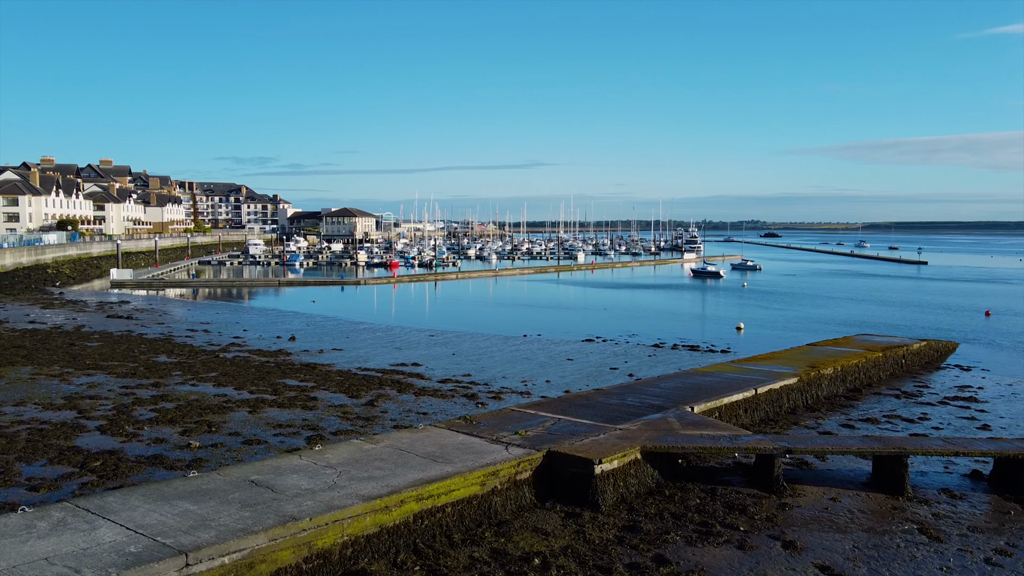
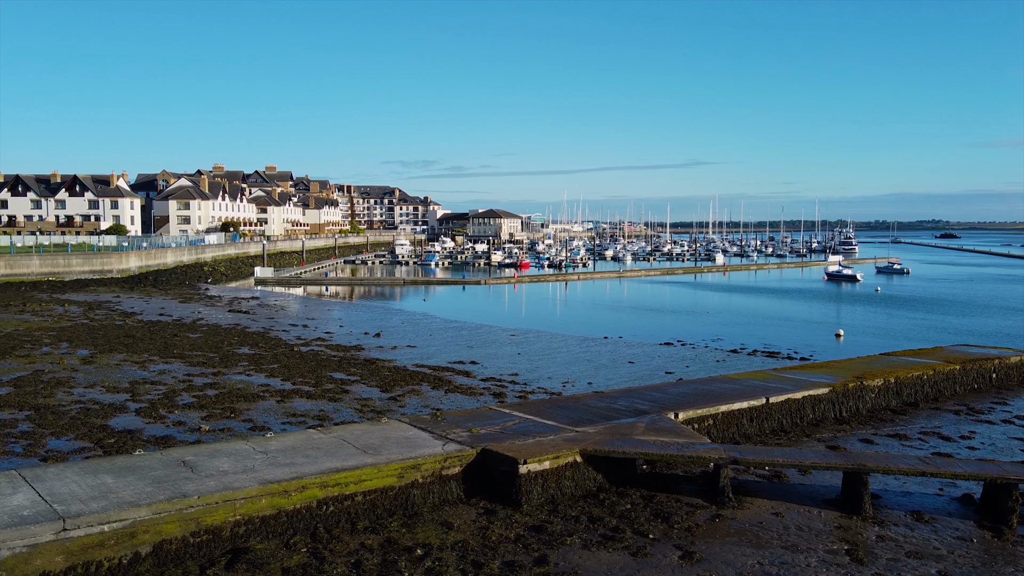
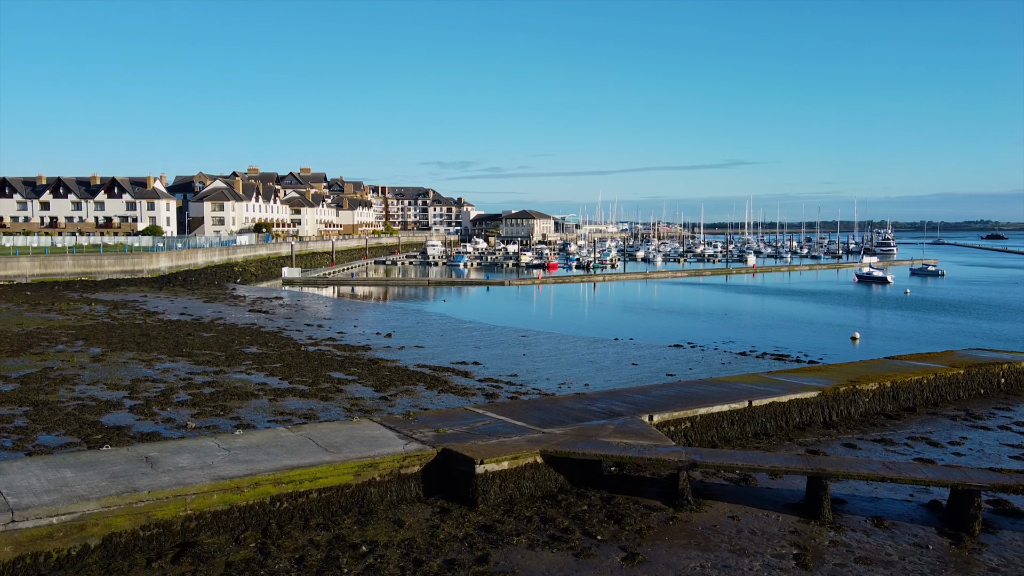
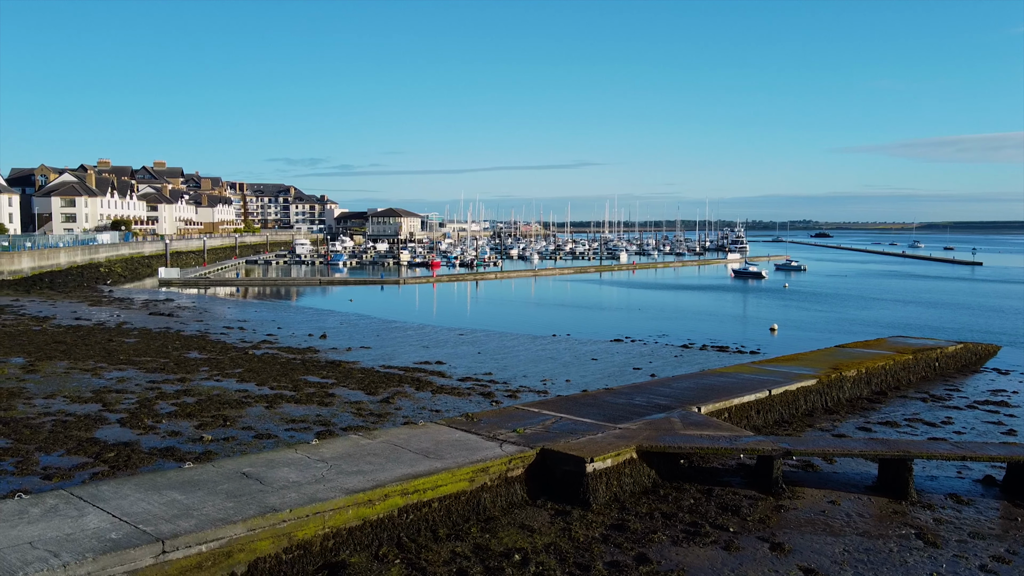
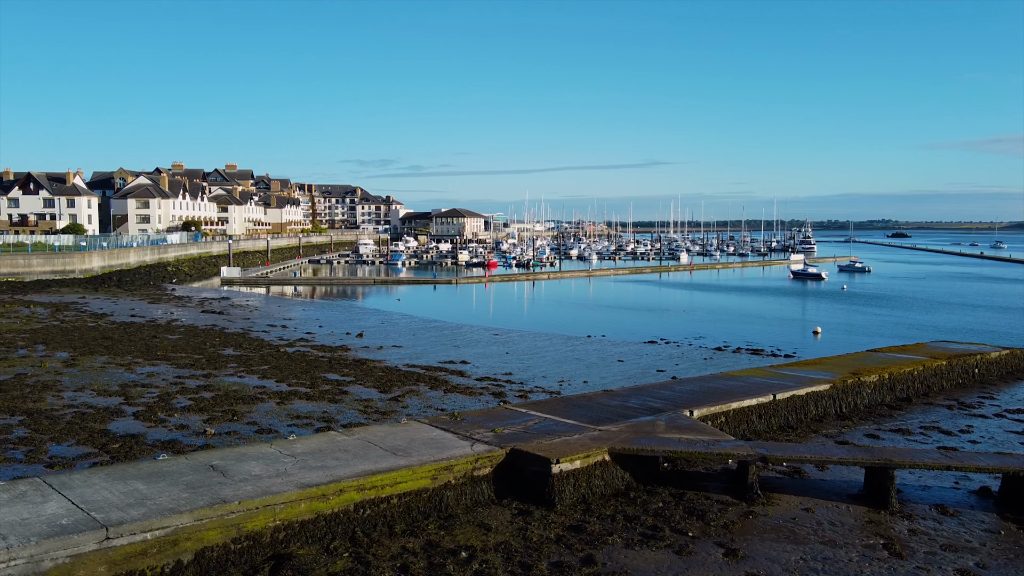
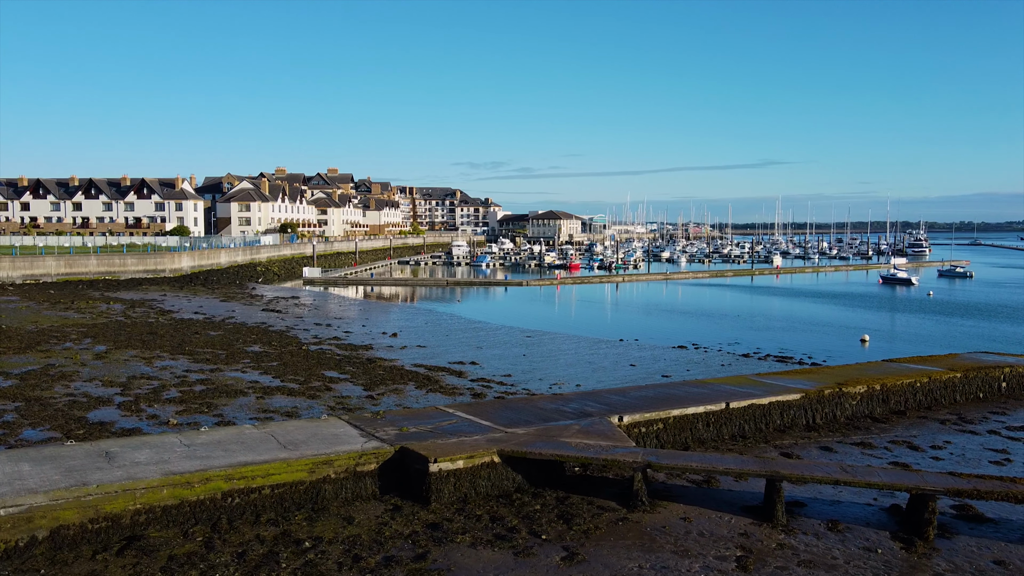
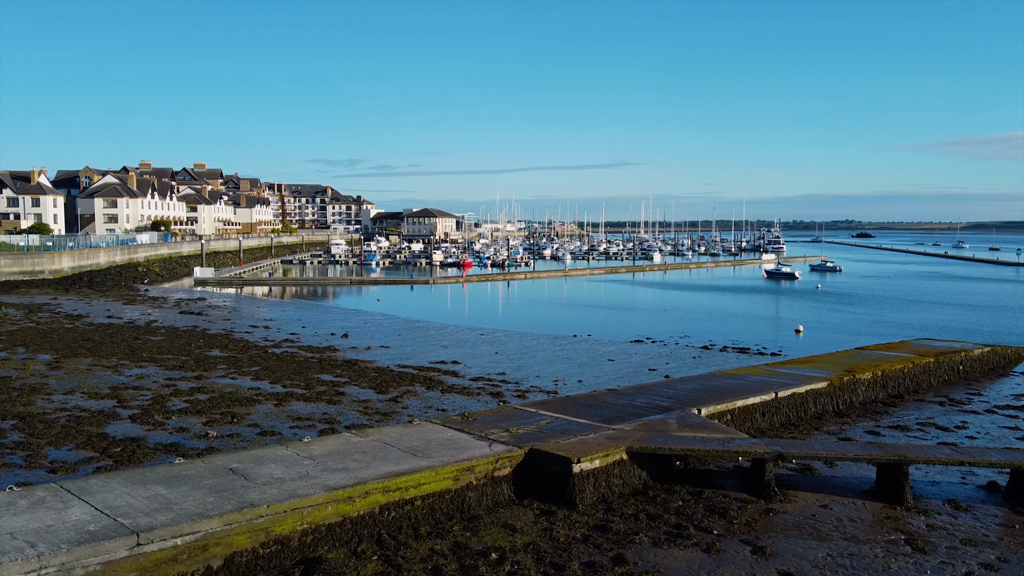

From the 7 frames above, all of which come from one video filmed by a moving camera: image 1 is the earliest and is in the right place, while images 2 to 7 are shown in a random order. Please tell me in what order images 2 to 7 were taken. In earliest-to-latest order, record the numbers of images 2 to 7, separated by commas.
4, 7, 5, 2, 3, 6
